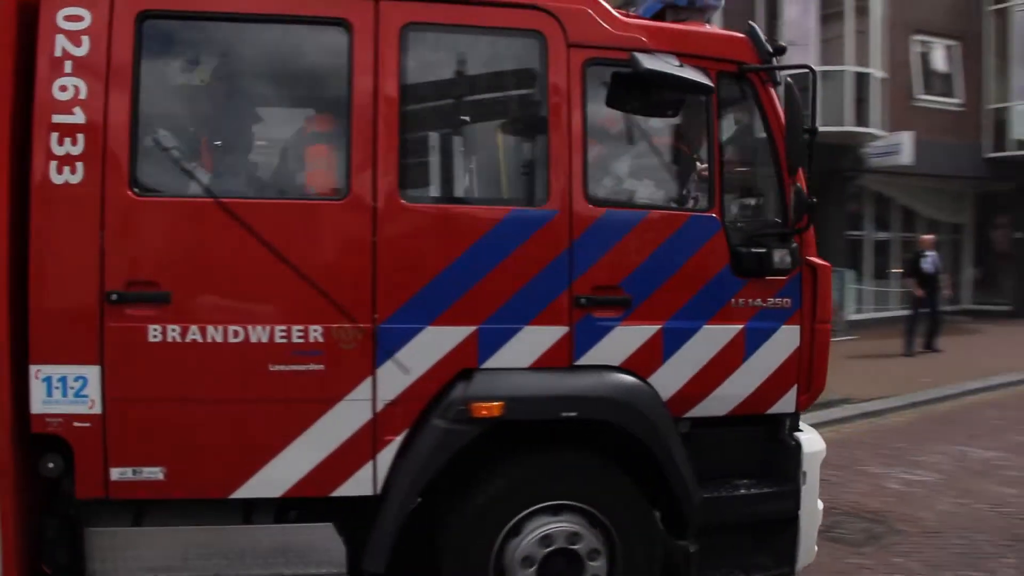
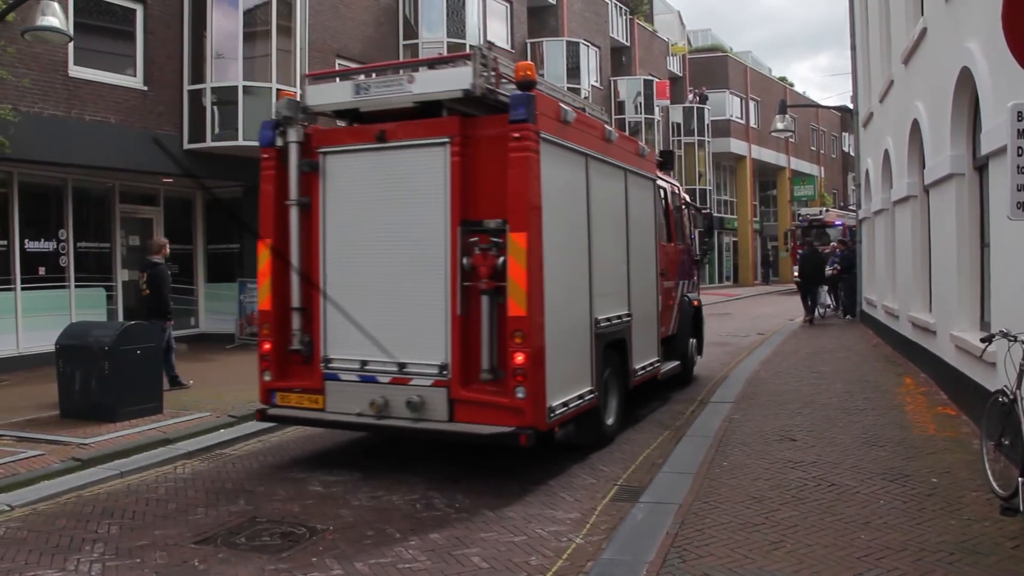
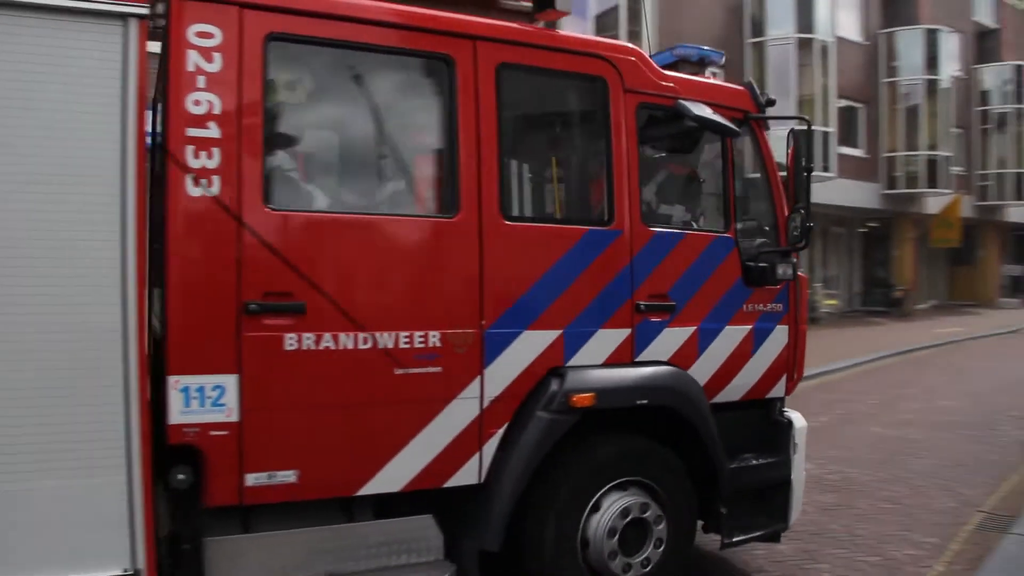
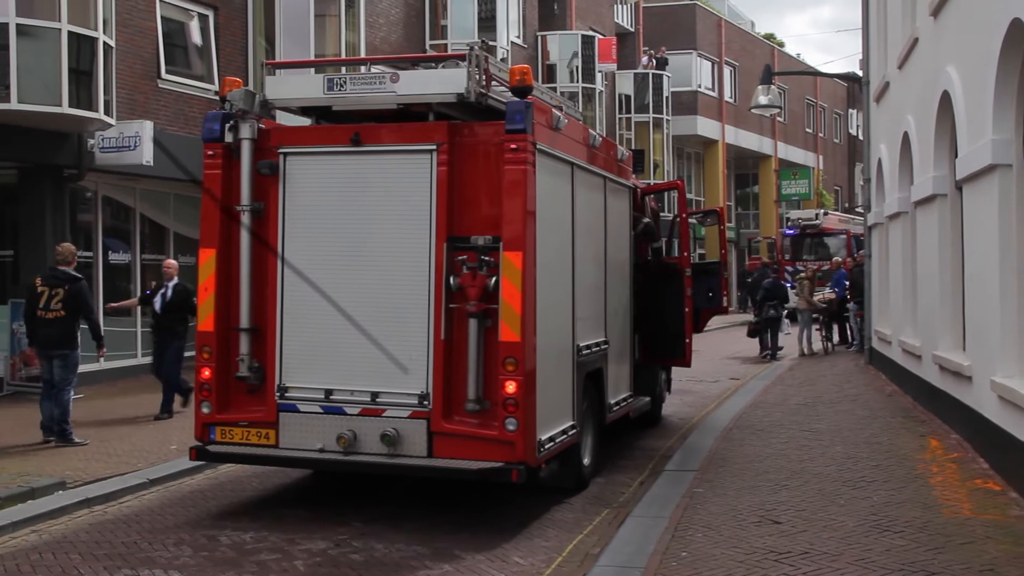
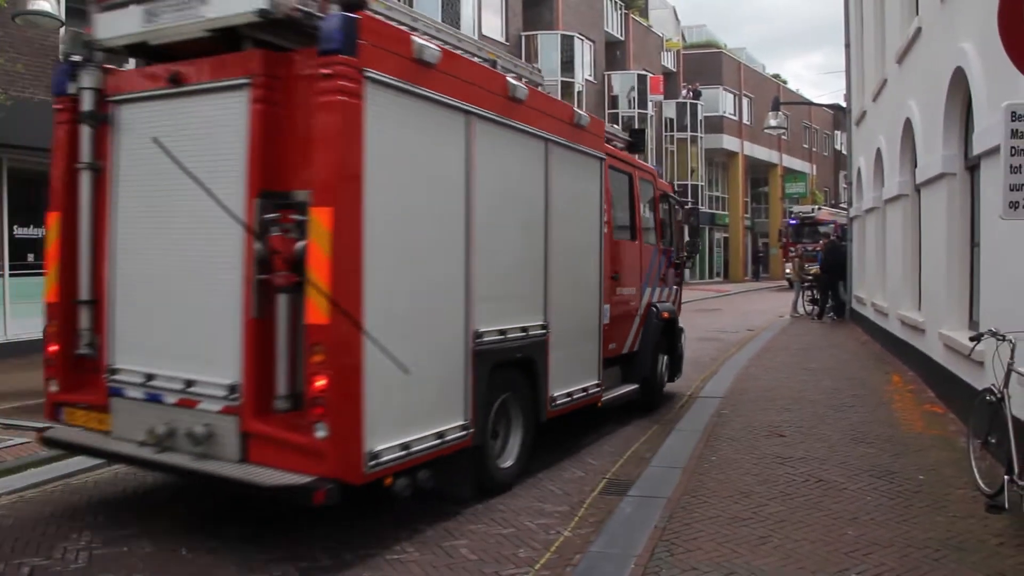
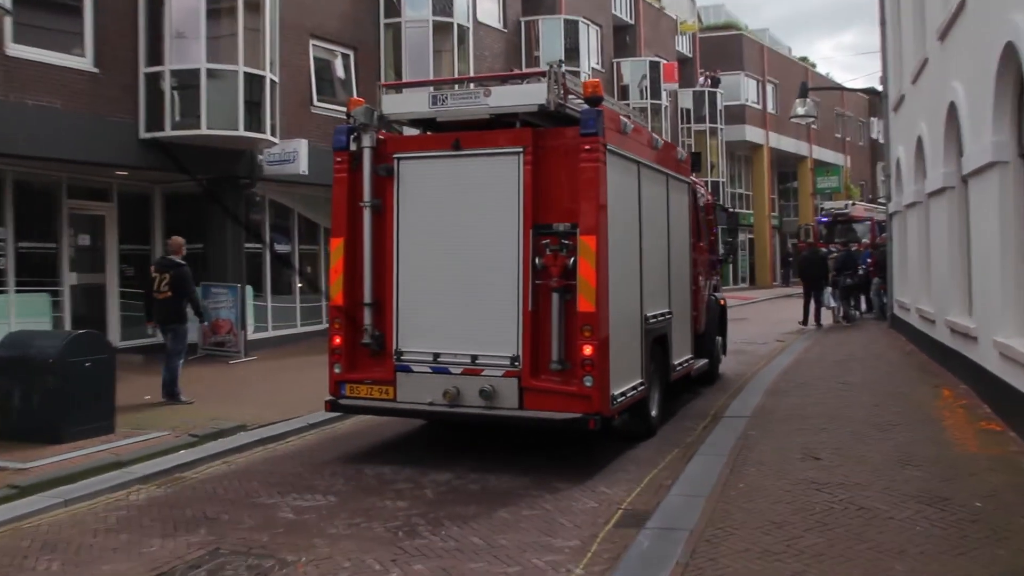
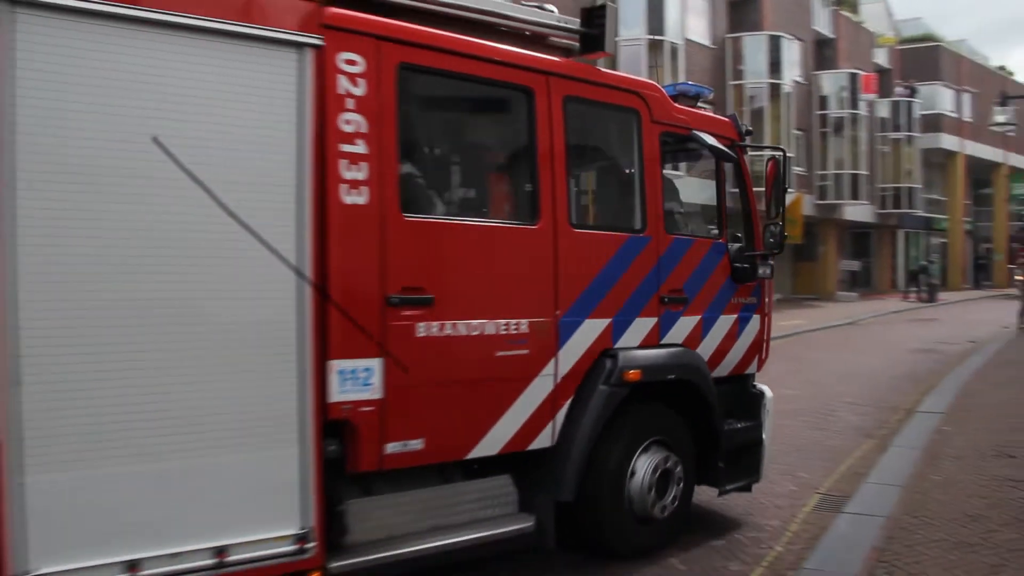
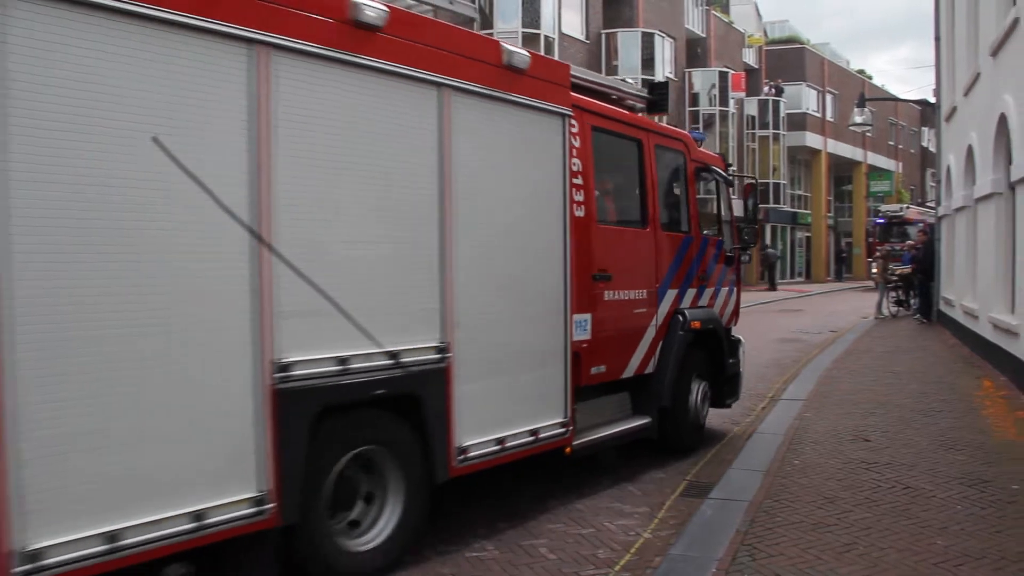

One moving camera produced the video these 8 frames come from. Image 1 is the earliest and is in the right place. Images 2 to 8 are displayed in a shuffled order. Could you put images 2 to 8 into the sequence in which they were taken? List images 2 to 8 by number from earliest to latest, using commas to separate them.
3, 7, 8, 5, 2, 6, 4
